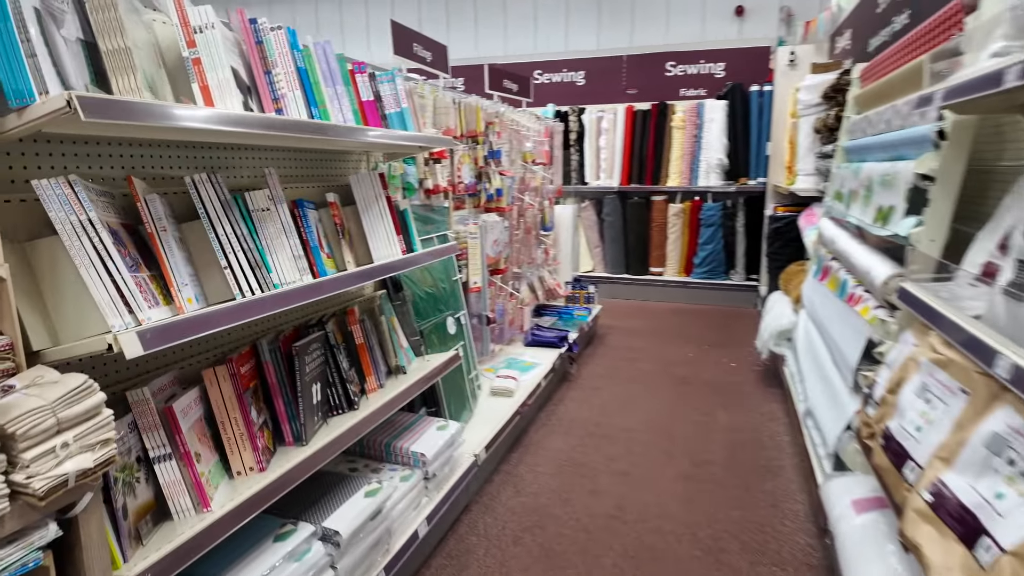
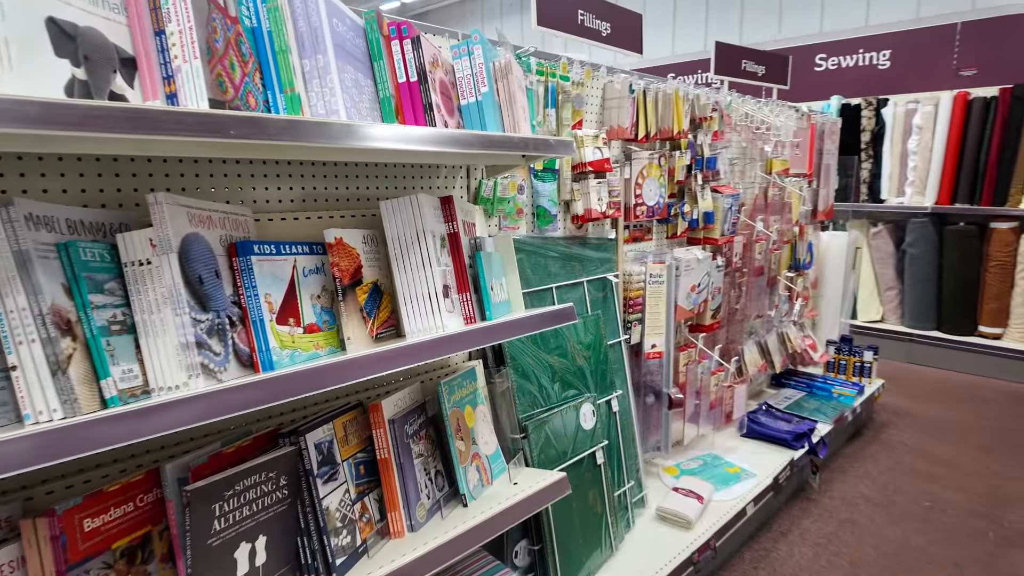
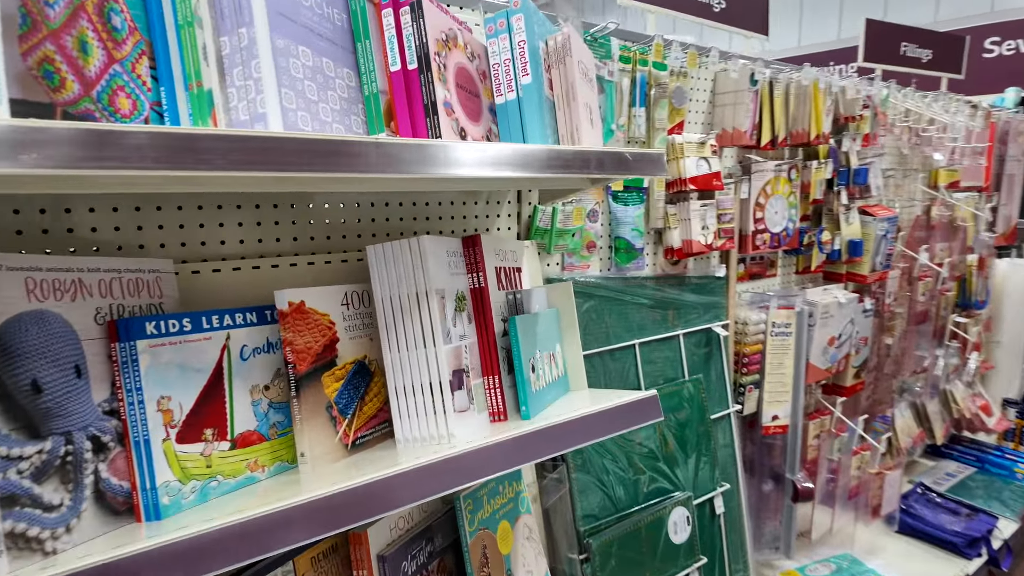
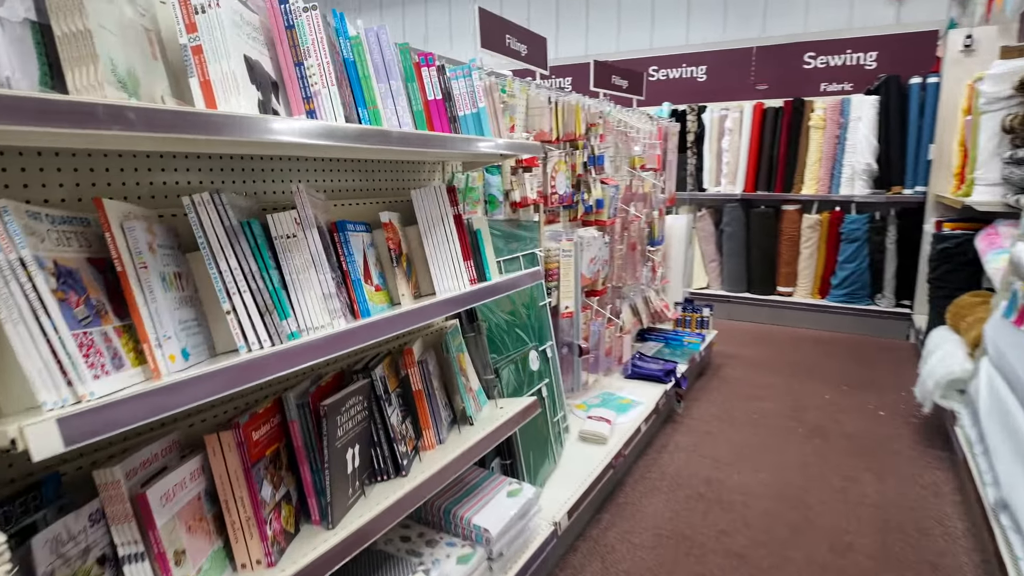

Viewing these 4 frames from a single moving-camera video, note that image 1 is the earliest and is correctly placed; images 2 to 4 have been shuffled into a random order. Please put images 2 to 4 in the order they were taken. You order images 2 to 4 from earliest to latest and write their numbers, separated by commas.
4, 2, 3
